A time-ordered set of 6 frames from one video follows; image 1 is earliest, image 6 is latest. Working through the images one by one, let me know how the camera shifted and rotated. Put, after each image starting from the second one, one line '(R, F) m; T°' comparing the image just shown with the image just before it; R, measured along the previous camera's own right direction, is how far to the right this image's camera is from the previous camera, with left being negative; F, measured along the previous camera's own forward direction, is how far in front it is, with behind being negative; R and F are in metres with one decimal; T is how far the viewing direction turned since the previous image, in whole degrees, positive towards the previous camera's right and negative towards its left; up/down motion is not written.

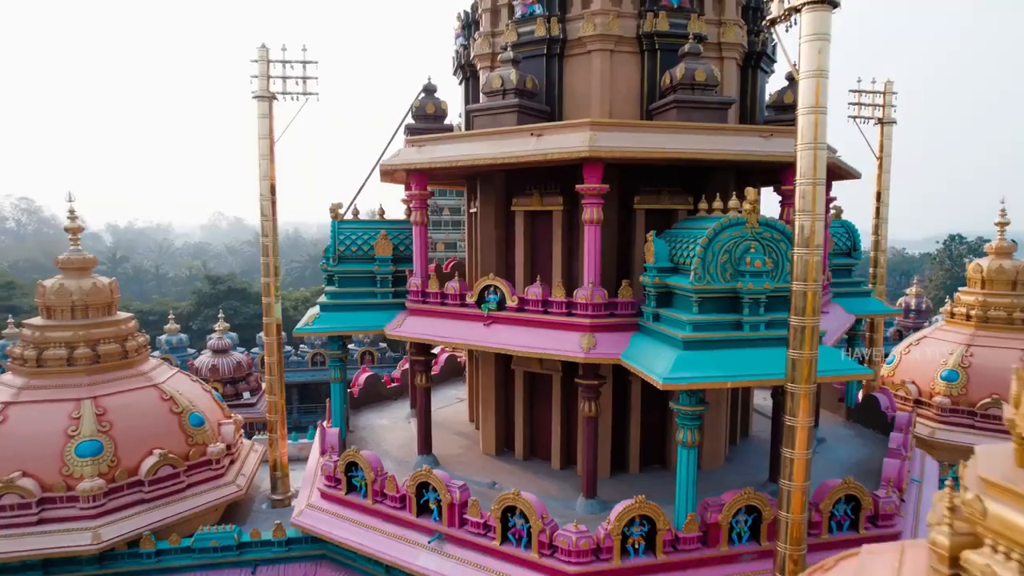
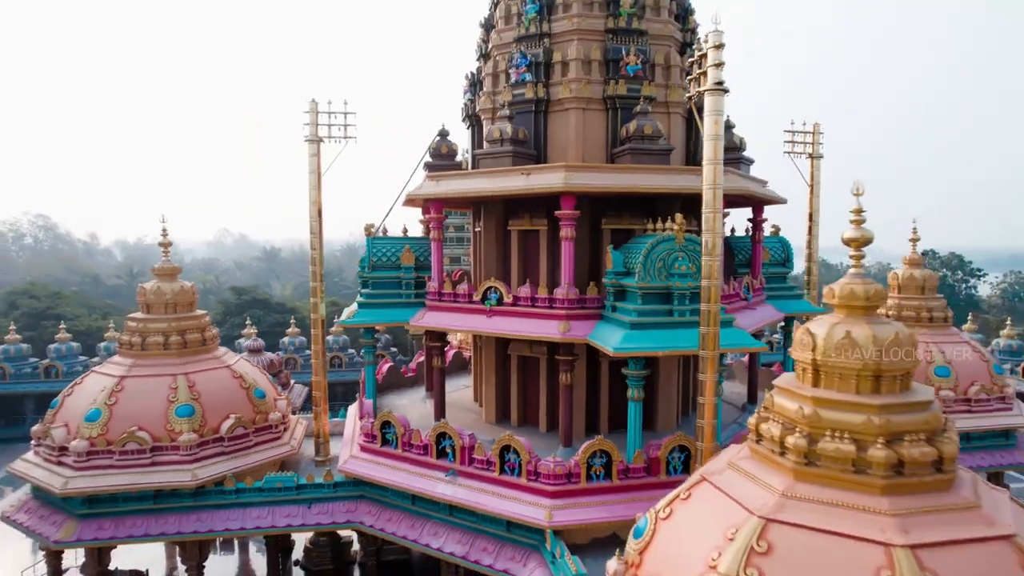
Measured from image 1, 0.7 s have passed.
(0.0, -2.3) m; 0°
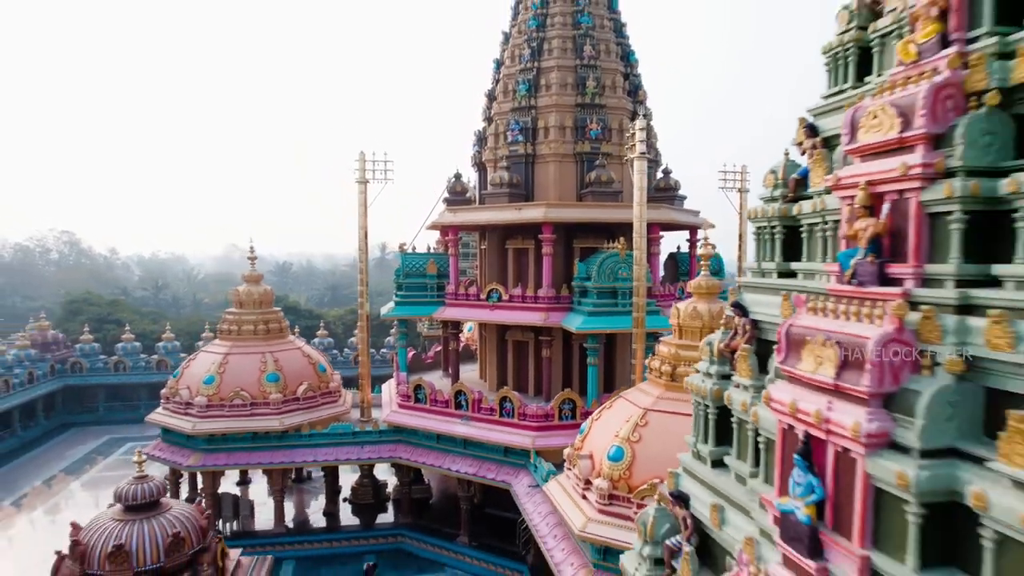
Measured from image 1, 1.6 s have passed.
(+0.1, -3.8) m; 0°
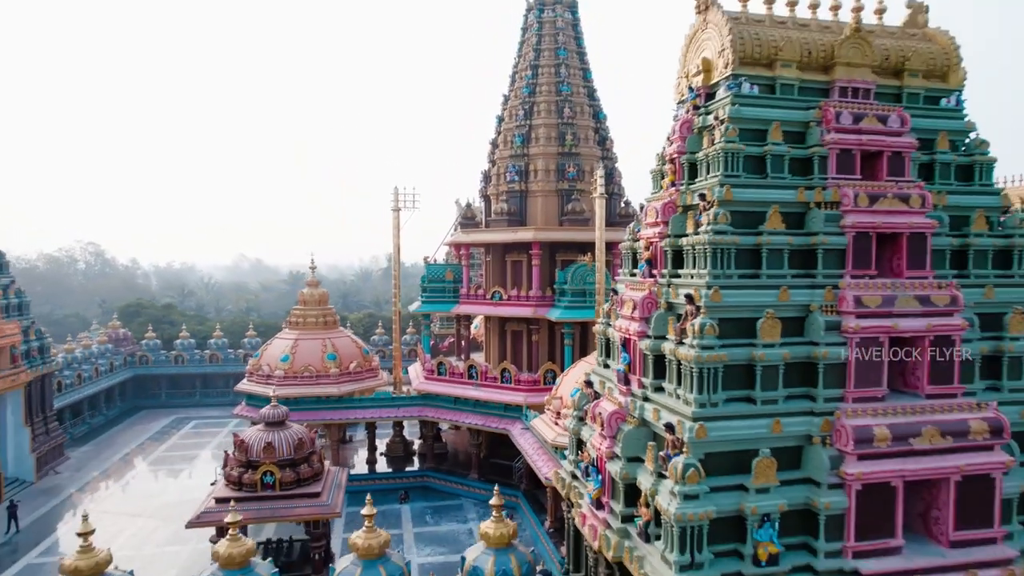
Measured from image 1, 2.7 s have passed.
(0.0, -4.6) m; 0°
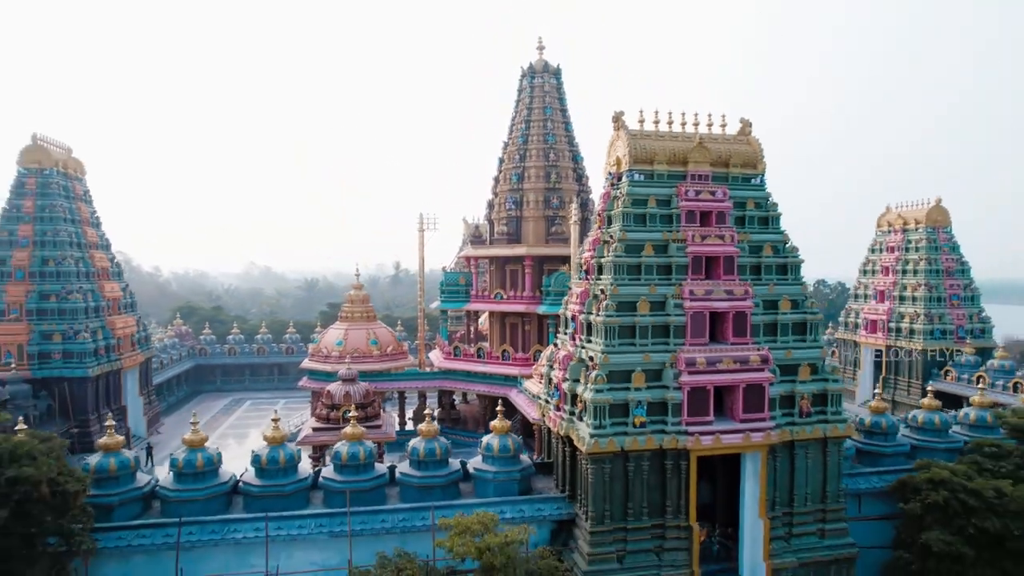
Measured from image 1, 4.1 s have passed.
(0.0, -5.8) m; 0°
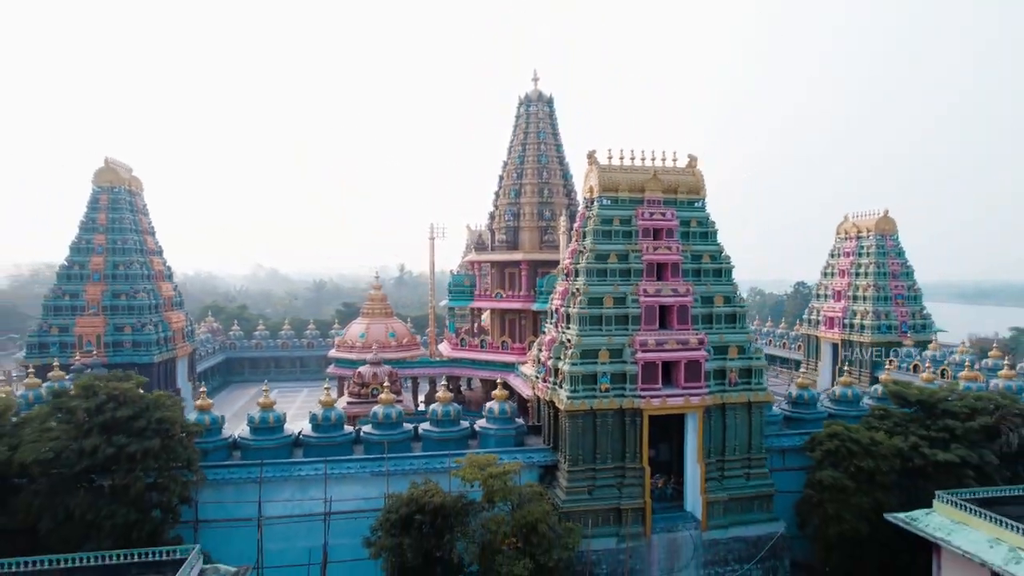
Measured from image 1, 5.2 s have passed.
(+0.1, -3.8) m; 0°
